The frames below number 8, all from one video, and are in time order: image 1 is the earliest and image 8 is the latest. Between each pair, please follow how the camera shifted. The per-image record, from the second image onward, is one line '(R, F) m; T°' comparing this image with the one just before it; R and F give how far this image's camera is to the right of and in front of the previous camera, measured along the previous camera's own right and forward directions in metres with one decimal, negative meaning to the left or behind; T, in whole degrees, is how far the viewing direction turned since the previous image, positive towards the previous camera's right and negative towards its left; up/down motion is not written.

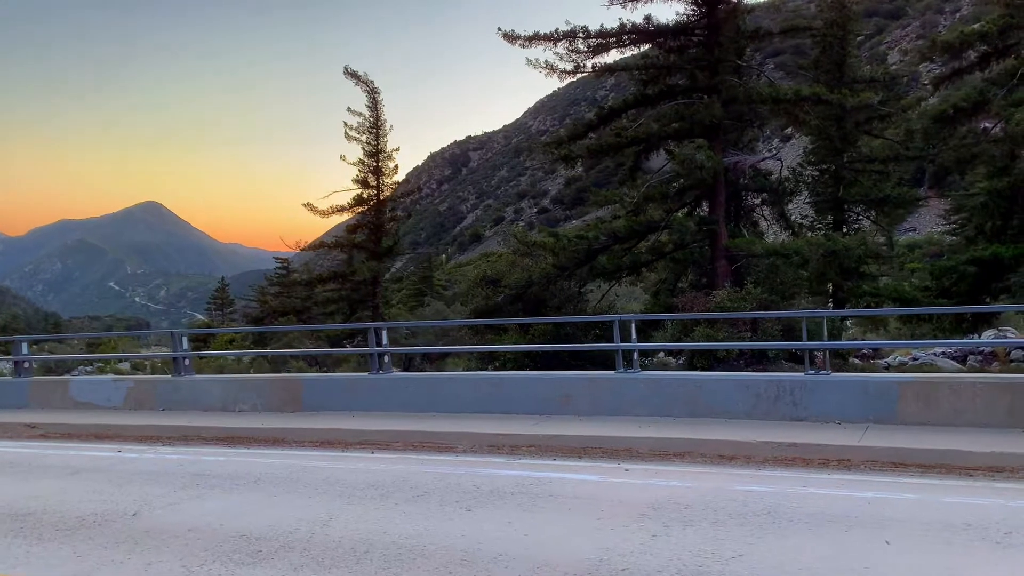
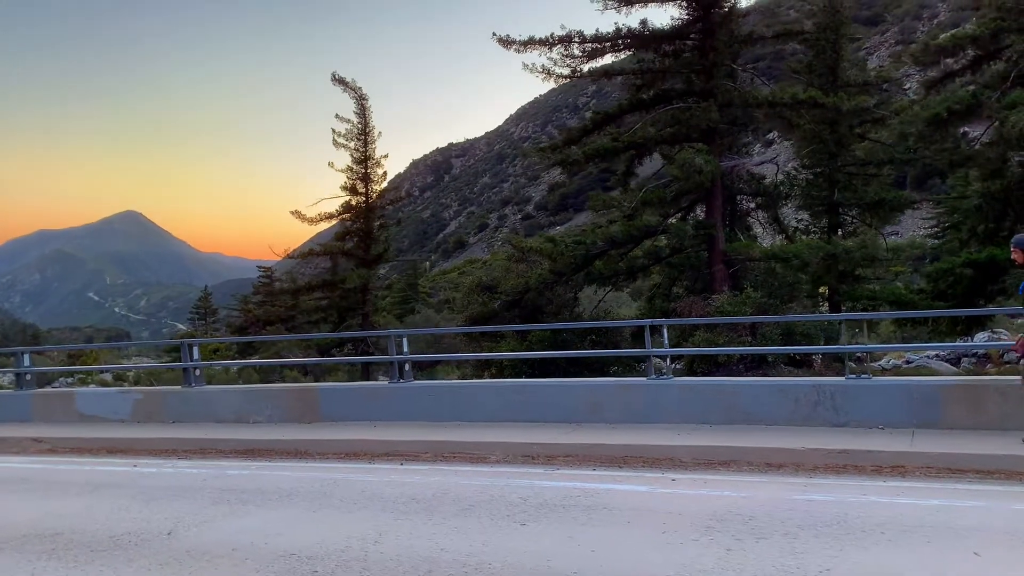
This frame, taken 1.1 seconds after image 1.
(-0.4, +0.2) m; +1°
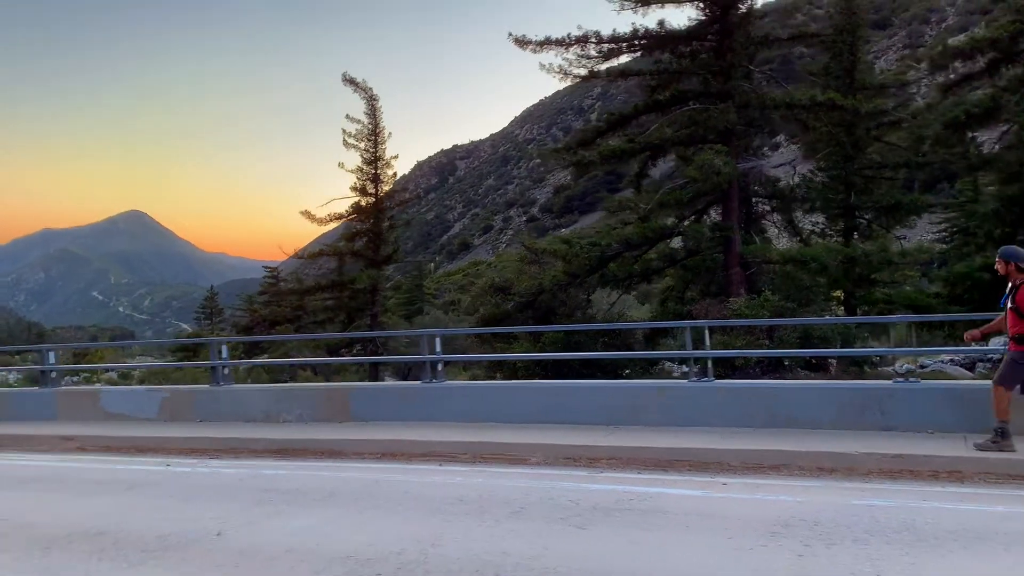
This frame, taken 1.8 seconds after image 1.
(-0.3, +0.1) m; 0°
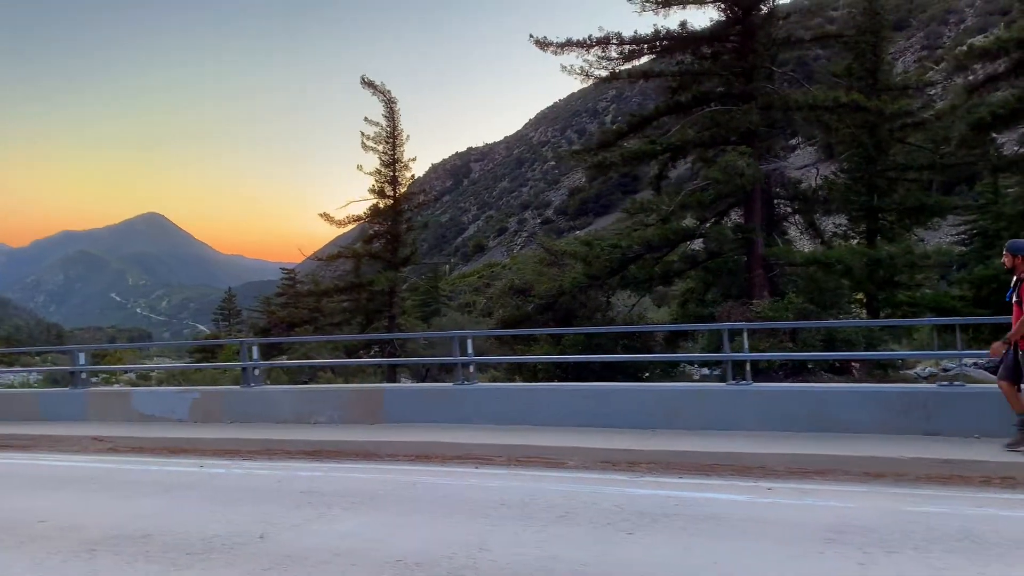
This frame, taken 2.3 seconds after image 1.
(-0.2, 0.0) m; -1°
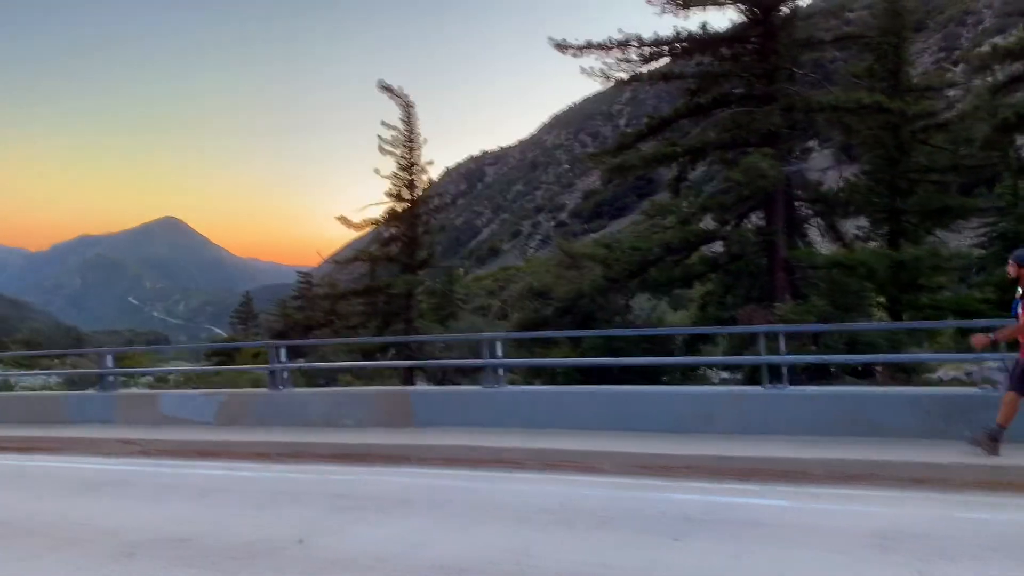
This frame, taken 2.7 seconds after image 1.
(-0.1, +0.1) m; -1°
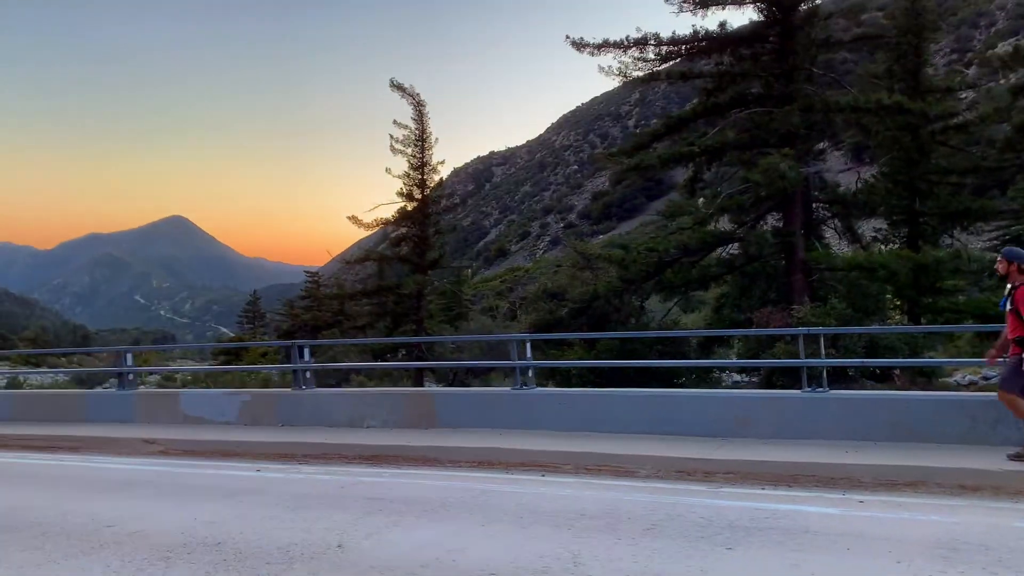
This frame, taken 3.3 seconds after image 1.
(-0.2, +0.1) m; 0°
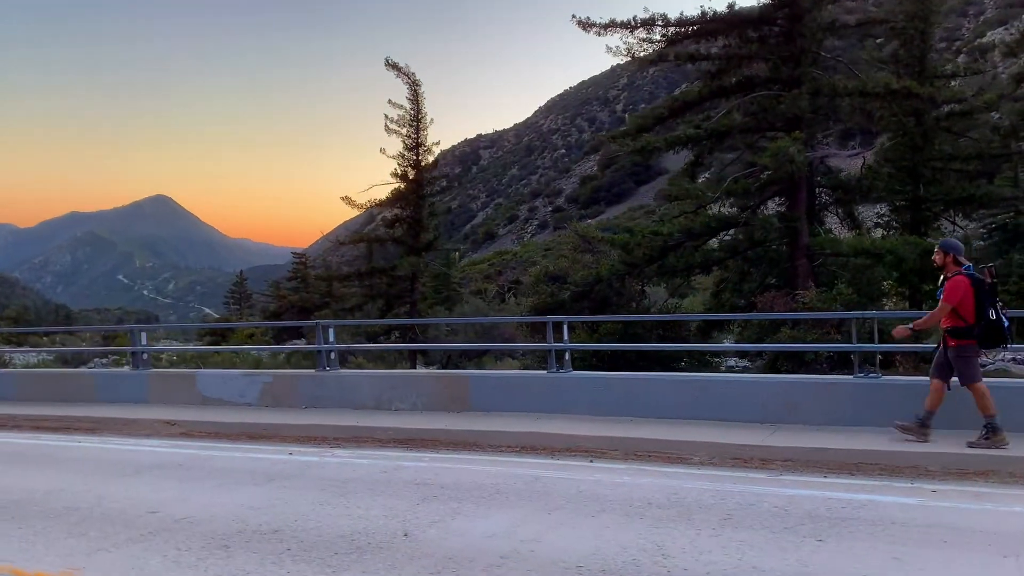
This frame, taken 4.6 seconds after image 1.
(-0.4, +0.2) m; +1°
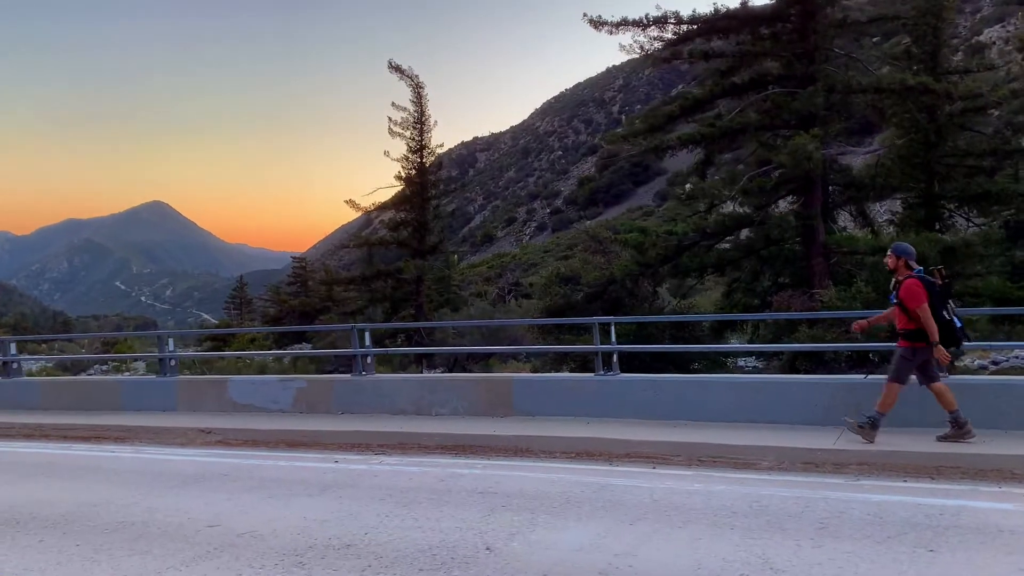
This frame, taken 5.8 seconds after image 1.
(-0.4, +0.2) m; 0°
